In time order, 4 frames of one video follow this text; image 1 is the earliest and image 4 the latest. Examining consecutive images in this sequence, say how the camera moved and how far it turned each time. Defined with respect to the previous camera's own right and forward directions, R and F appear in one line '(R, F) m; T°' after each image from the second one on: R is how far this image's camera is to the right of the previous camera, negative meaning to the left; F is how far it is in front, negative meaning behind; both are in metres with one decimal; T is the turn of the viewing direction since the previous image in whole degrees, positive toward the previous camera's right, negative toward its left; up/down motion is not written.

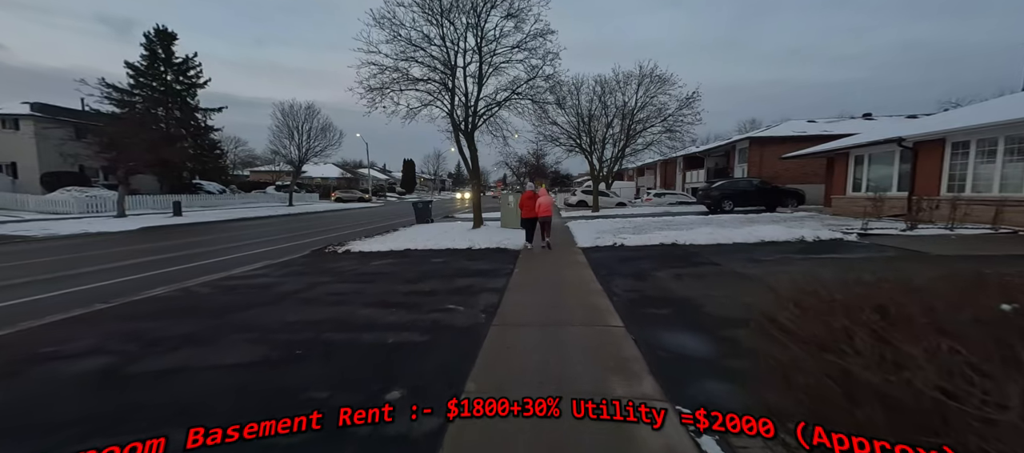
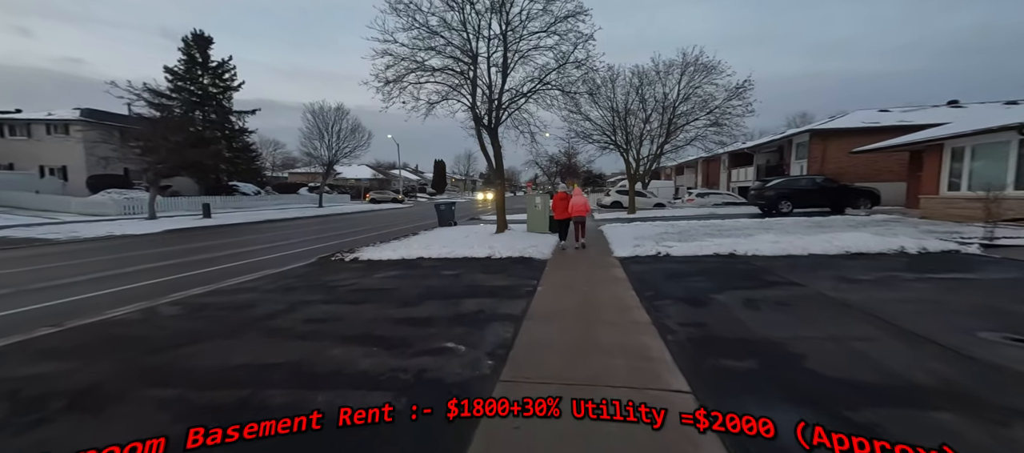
(+0.2, +1.5) m; -4°
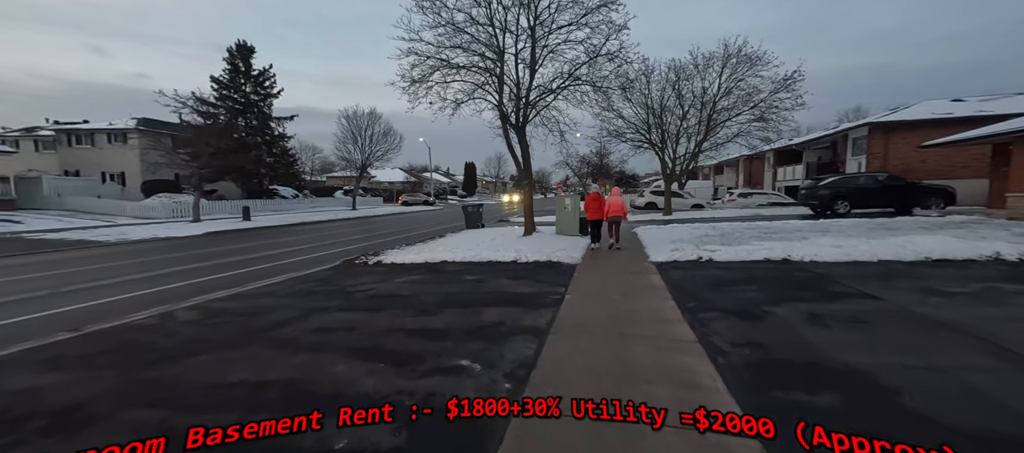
(+0.1, +0.5) m; -4°
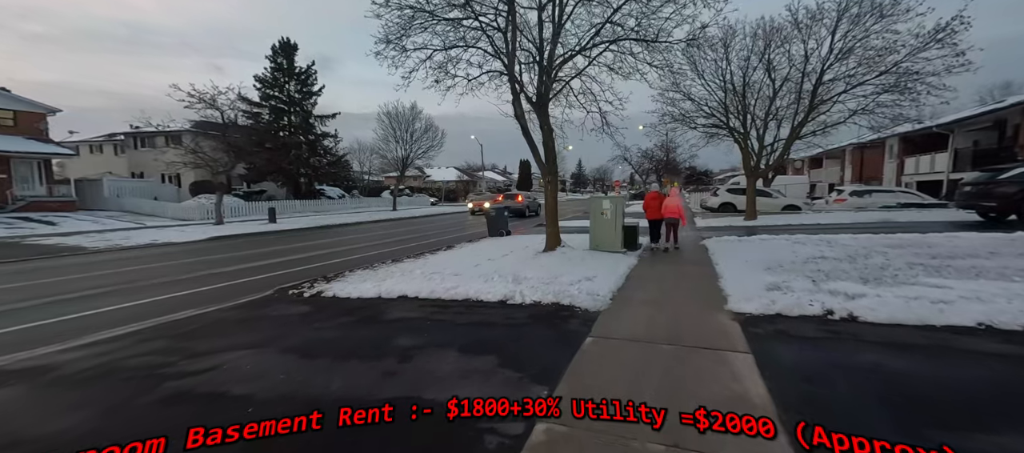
(+1.1, +3.7) m; -8°
